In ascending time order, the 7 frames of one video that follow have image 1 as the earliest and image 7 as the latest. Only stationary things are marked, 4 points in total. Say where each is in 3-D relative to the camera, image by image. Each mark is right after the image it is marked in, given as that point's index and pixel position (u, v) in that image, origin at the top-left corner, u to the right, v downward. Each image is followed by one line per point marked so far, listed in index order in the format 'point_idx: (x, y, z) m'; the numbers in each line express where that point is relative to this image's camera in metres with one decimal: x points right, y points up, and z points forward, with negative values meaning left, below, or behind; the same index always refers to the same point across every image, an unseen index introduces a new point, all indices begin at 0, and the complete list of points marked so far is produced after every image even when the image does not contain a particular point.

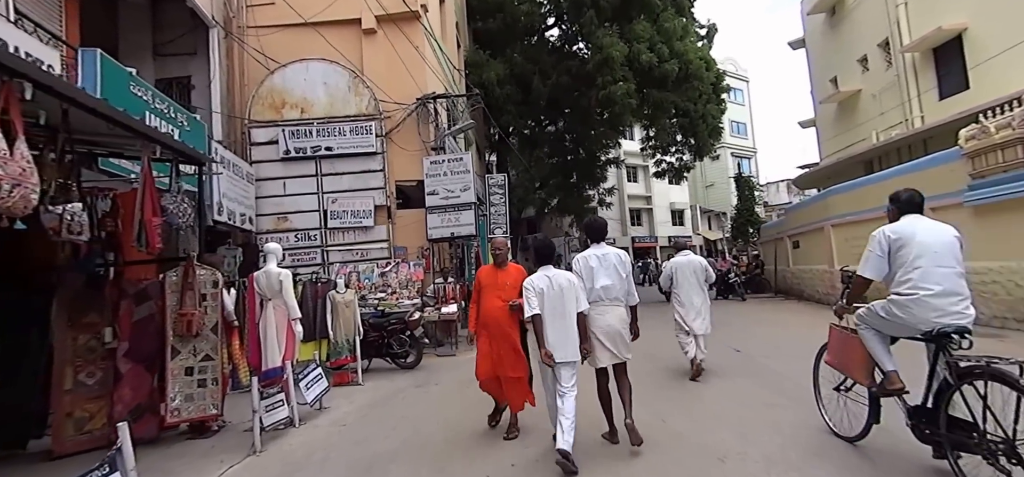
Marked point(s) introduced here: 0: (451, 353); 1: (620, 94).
0: (-1.2, -2.3, +9.3) m
1: (+3.8, +5.1, +16.2) m
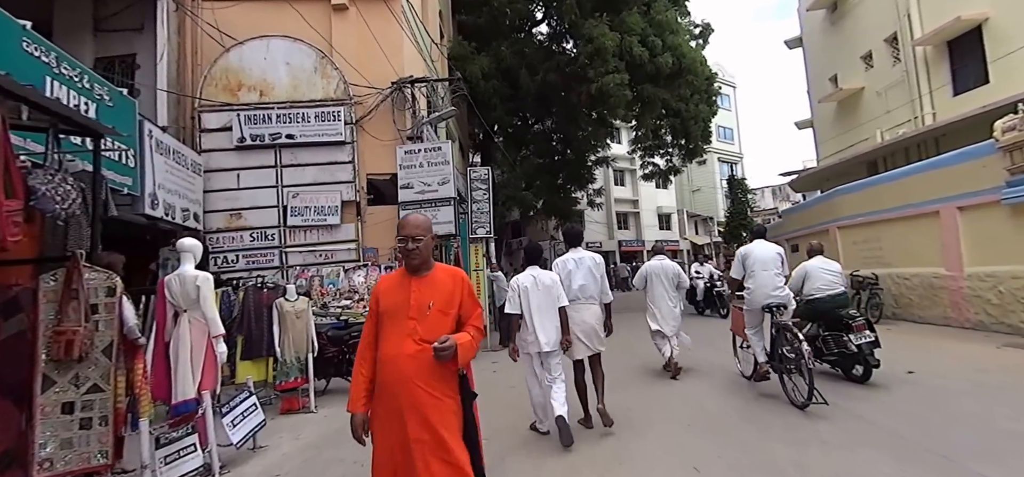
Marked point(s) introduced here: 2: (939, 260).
0: (-1.5, -2.3, +8.2) m
1: (+3.3, +5.0, +15.3) m
2: (+8.9, -0.4, +9.6) m
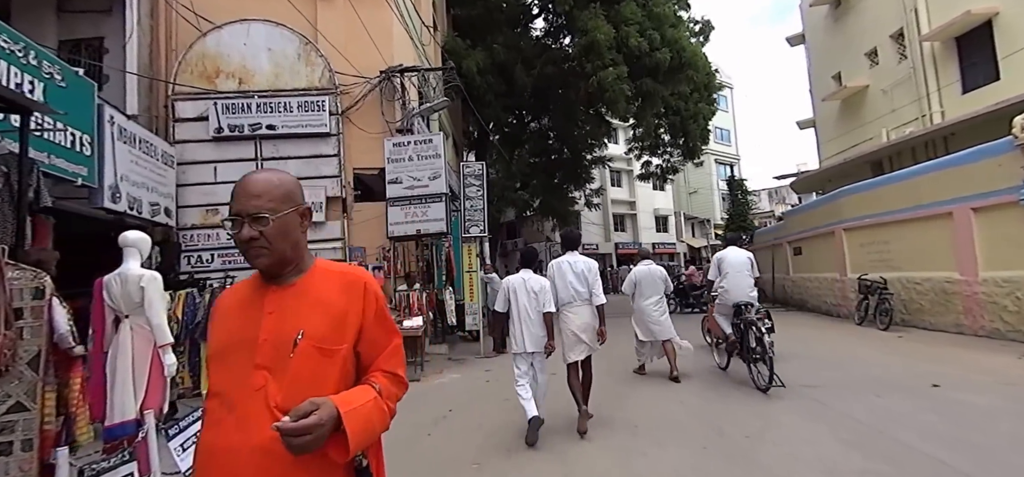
0: (-1.6, -2.3, +7.6) m
1: (+3.2, +5.0, +14.8) m
2: (+8.8, -0.5, +9.2) m
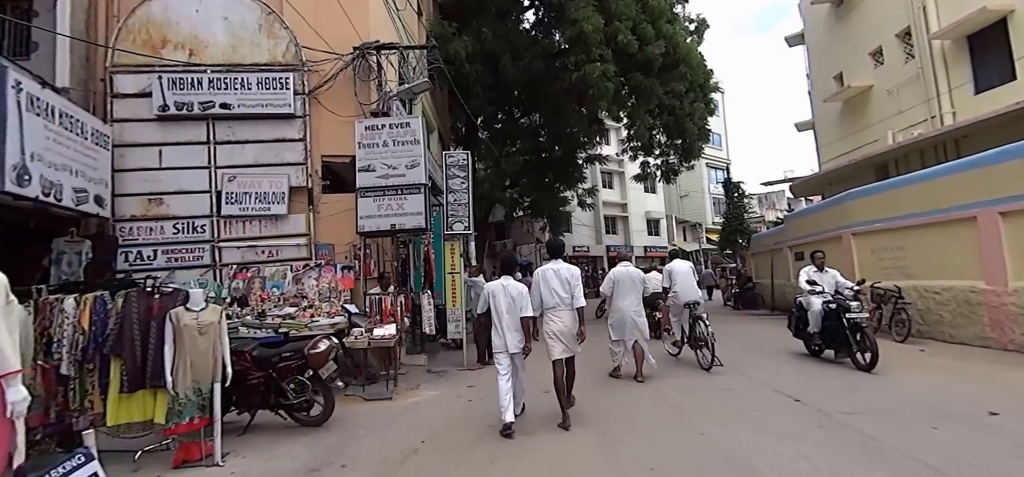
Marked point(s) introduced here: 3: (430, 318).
0: (-1.8, -2.2, +6.6) m
1: (+2.8, +5.0, +14.0) m
2: (+8.6, -0.6, +8.5) m
3: (-1.4, -1.3, +7.7) m
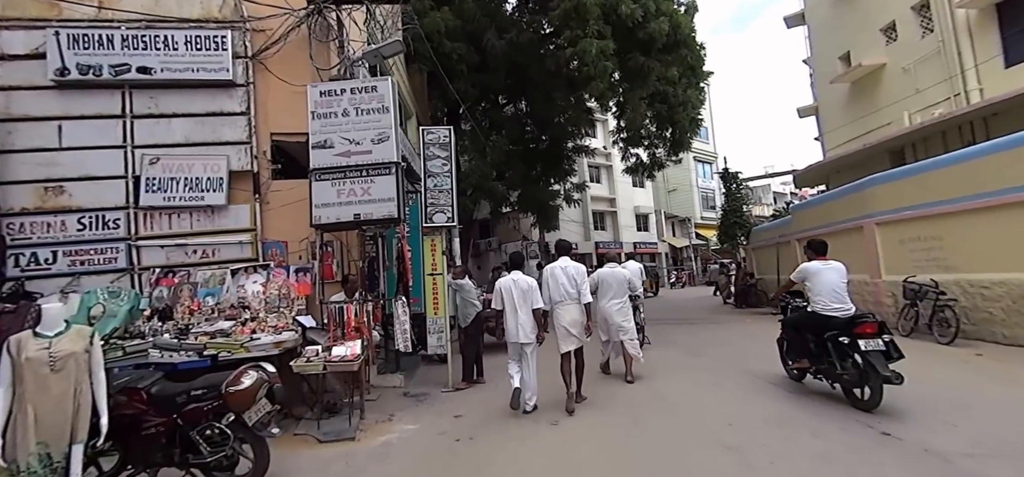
0: (-1.8, -2.1, +5.1) m
1: (+2.4, +5.1, +12.7) m
2: (+8.5, -0.4, +7.4) m
3: (-1.5, -1.2, +6.3) m
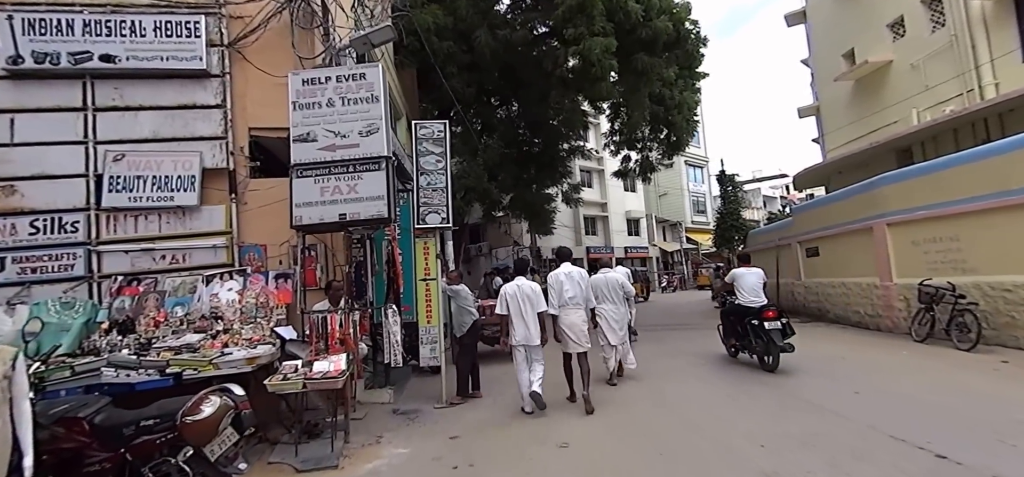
0: (-1.8, -2.1, +4.6) m
1: (+2.3, +5.0, +12.3) m
2: (+8.4, -0.4, +7.1) m
3: (-1.4, -1.3, +5.7) m
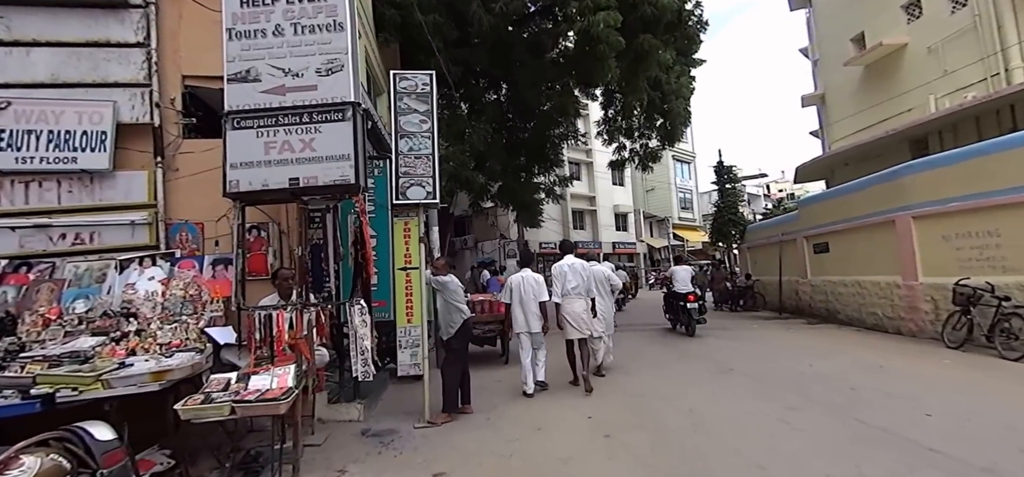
0: (-1.8, -1.9, +3.4) m
1: (+2.1, +5.3, +11.2) m
2: (+8.4, -0.3, +6.3) m
3: (-1.4, -1.1, +4.6) m
